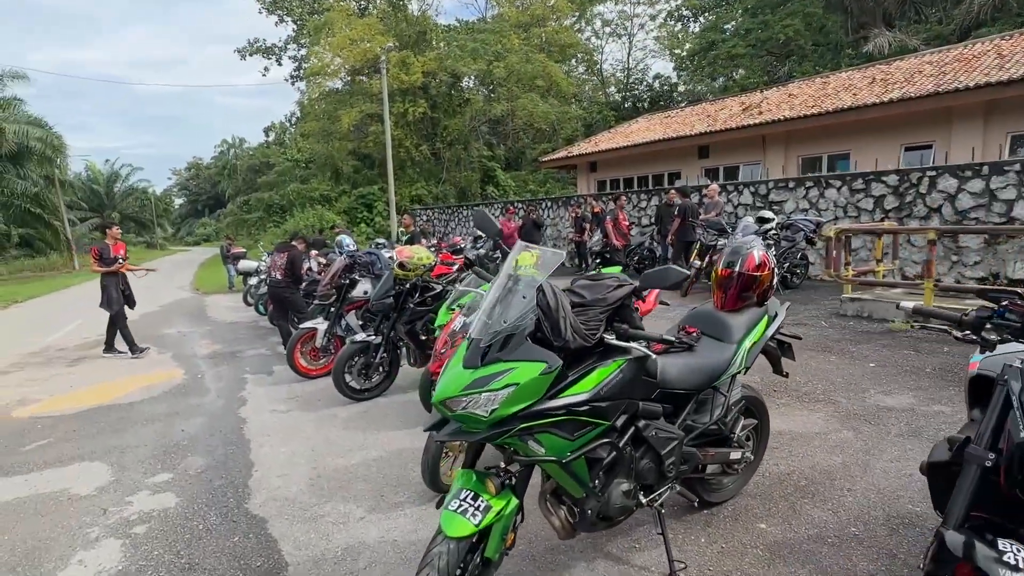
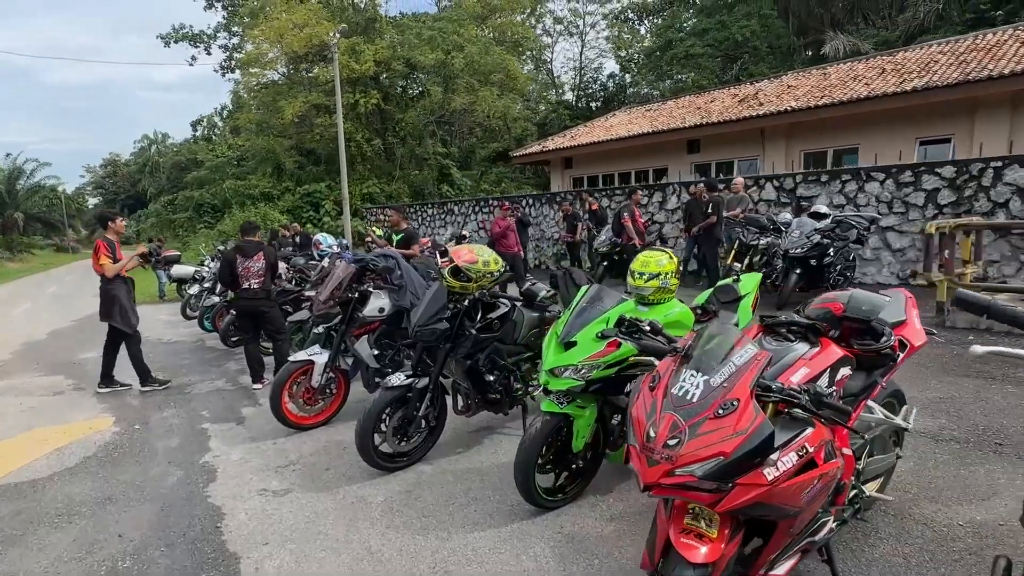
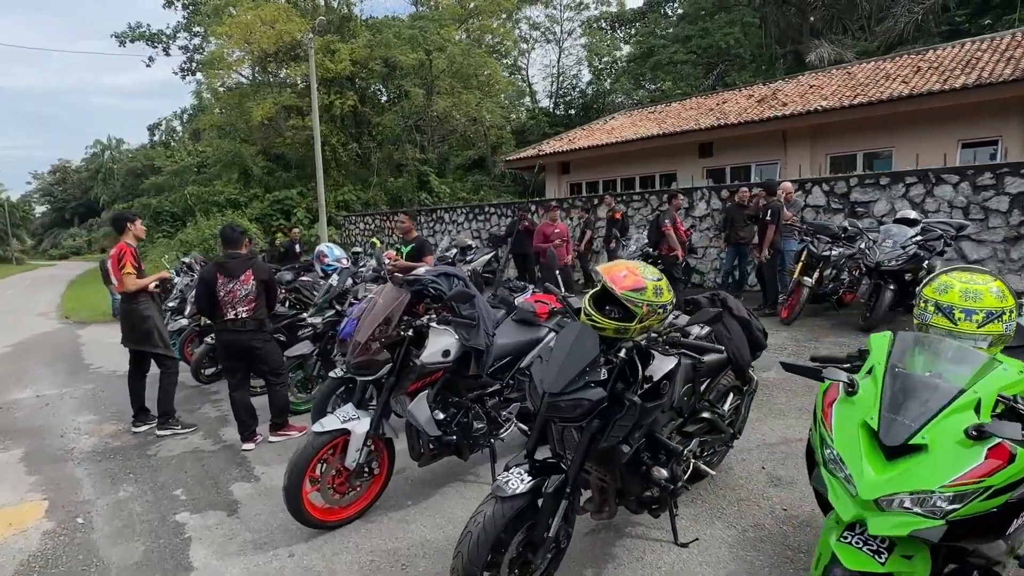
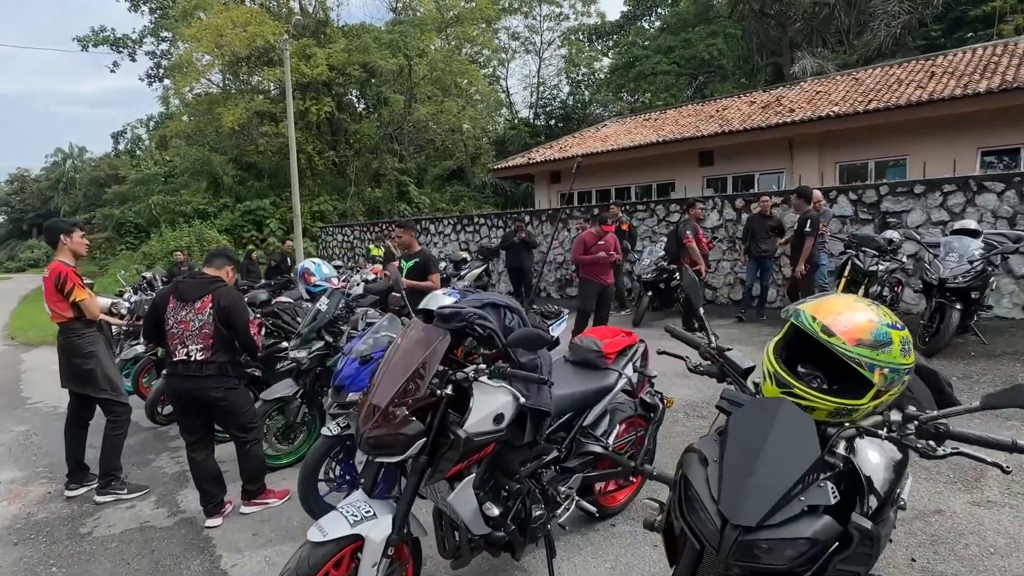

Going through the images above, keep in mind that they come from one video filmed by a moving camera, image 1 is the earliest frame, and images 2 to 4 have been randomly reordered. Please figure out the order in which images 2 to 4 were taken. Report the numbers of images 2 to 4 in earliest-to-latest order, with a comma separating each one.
2, 3, 4
